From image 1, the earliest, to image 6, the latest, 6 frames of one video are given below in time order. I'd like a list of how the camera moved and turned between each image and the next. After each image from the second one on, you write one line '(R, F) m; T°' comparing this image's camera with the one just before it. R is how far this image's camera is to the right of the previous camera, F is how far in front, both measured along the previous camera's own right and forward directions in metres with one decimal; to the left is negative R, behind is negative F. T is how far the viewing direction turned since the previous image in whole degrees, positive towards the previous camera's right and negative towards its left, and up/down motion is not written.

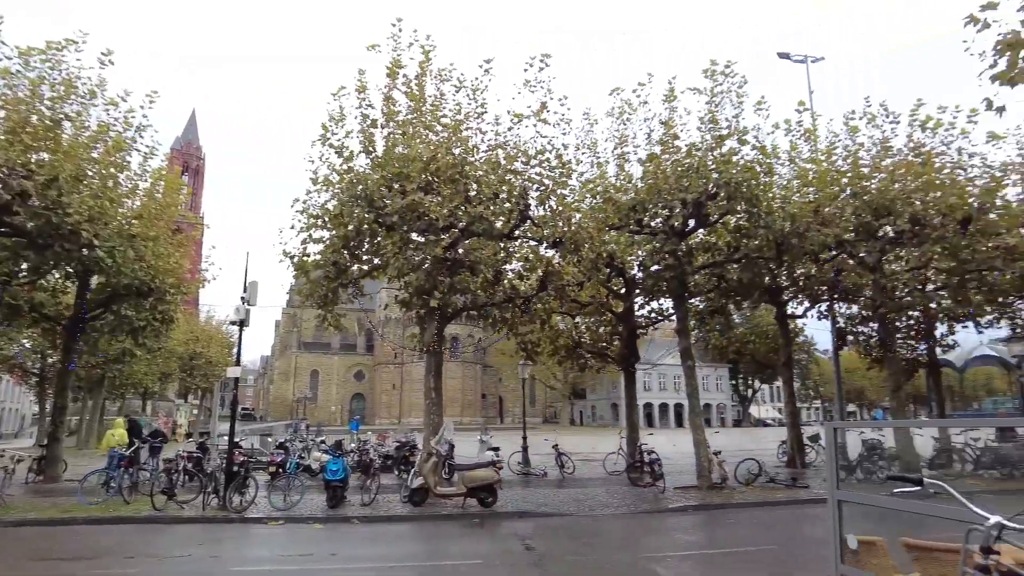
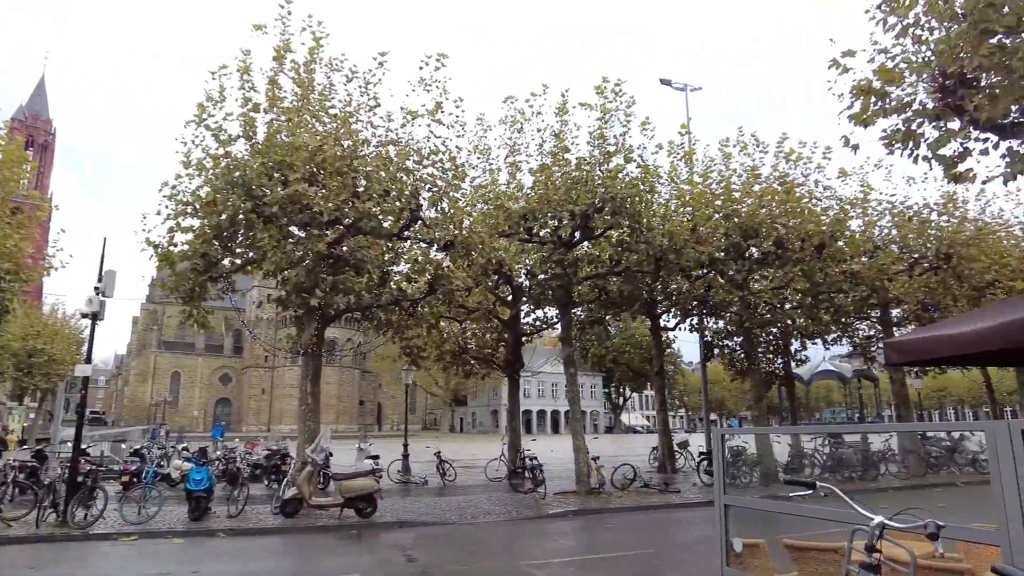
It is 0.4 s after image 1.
(-0.1, +0.2) m; +10°
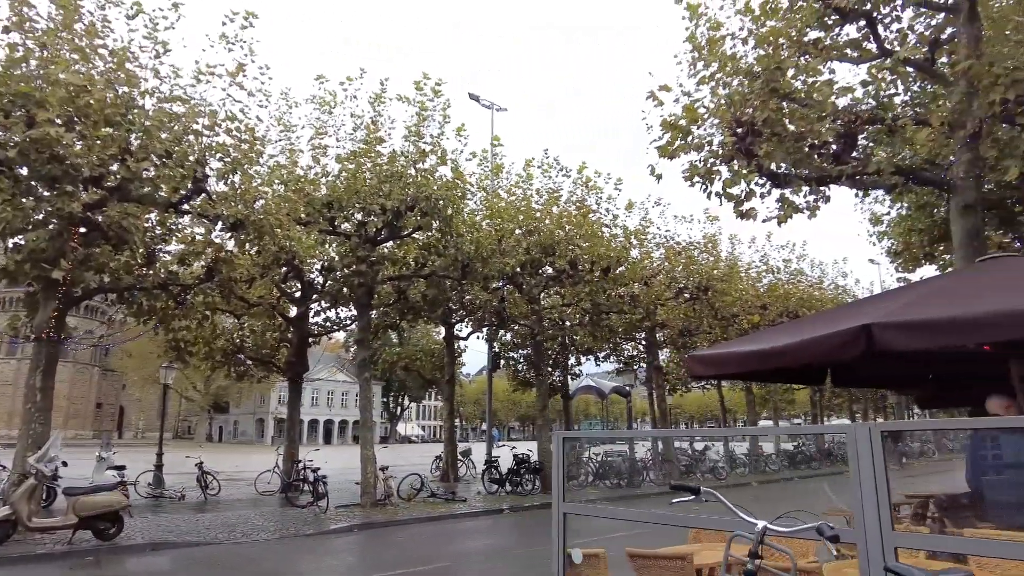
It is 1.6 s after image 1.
(-0.4, +0.6) m; +19°
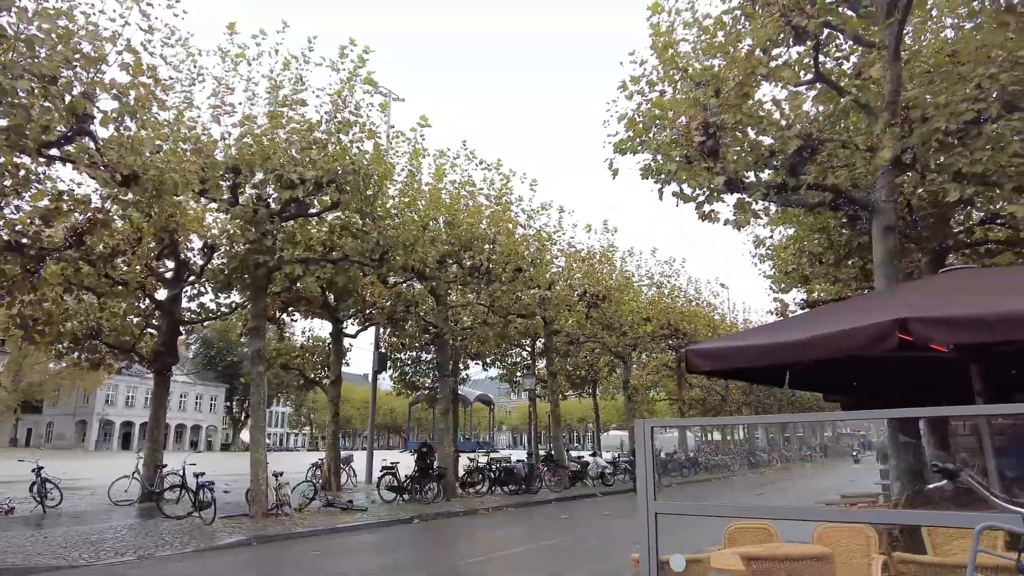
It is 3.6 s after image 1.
(-1.5, +0.9) m; +13°
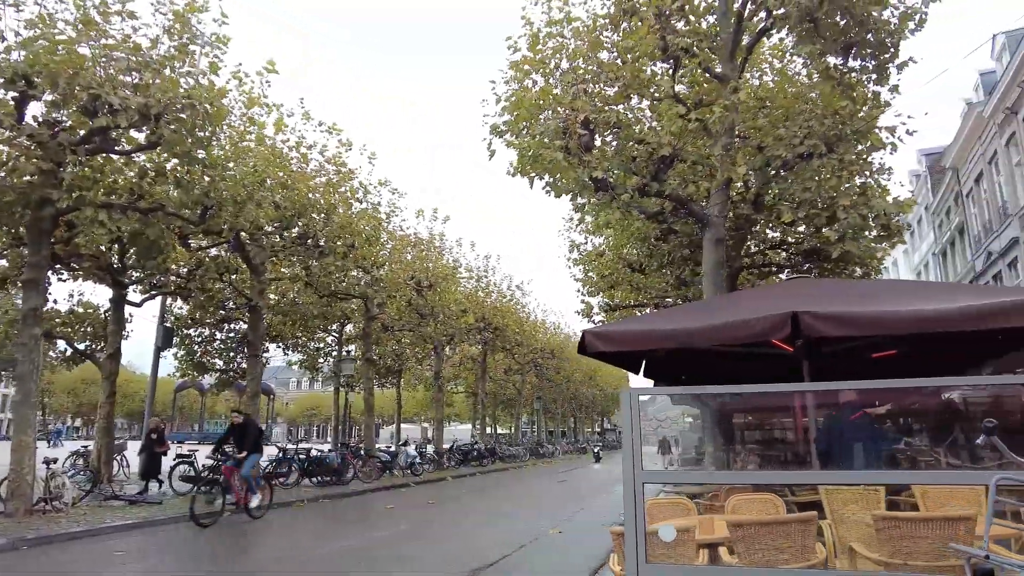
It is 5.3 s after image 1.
(-1.3, +0.6) m; +19°
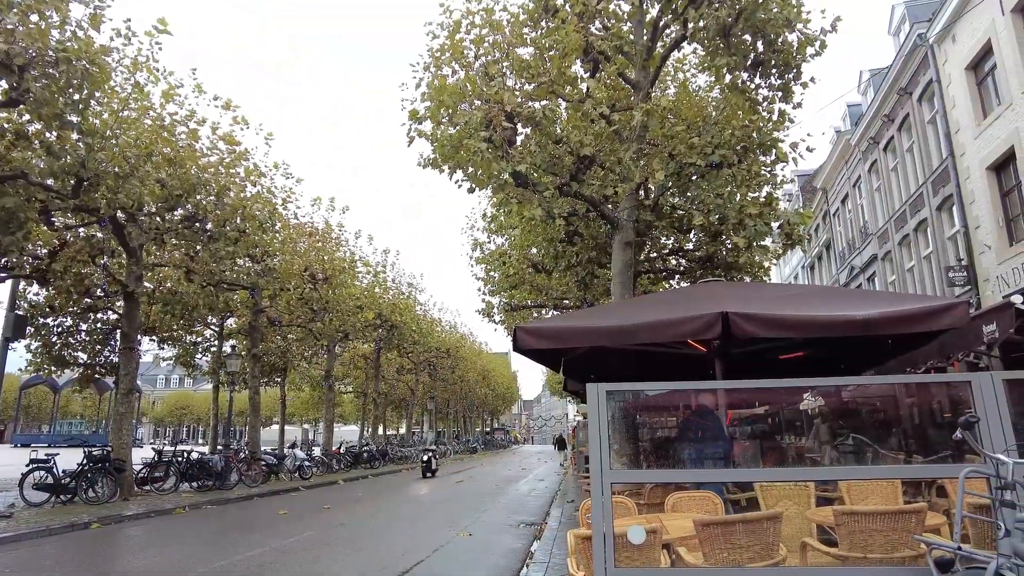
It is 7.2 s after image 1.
(-0.5, +0.3) m; +10°
